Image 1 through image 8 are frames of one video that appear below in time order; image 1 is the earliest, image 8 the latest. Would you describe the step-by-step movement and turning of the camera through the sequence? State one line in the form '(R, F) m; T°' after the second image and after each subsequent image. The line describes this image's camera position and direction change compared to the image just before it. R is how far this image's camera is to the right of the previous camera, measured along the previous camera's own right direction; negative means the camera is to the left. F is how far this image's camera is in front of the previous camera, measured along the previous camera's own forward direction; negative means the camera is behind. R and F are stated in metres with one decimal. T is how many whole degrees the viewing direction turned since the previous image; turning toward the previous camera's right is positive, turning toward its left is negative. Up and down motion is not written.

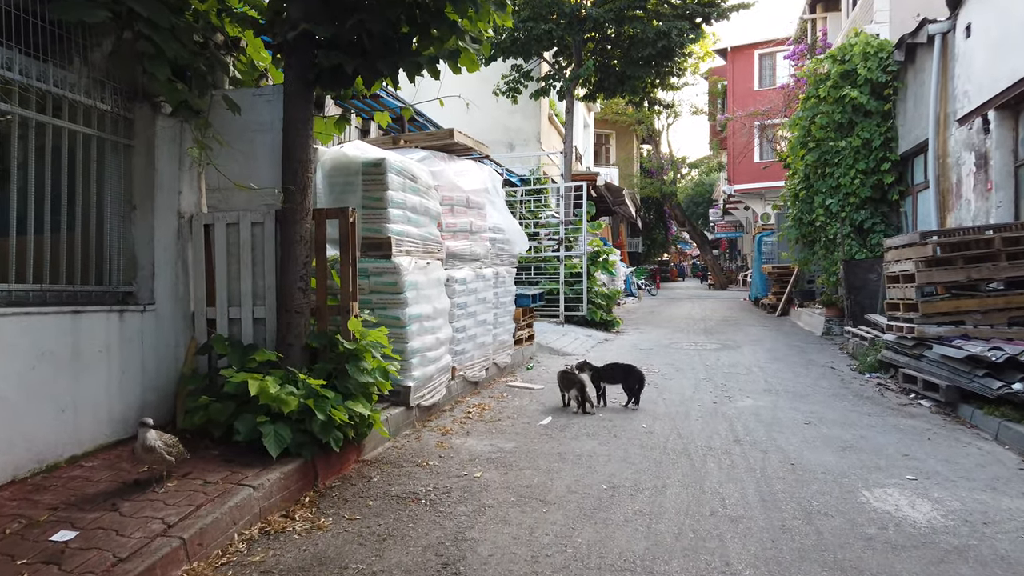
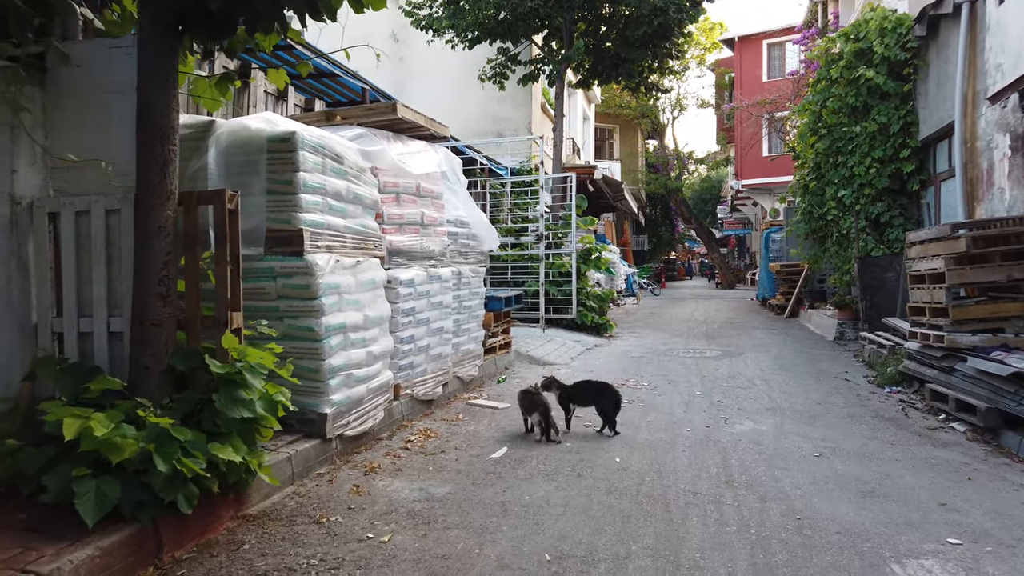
(+0.4, +1.0) m; -1°
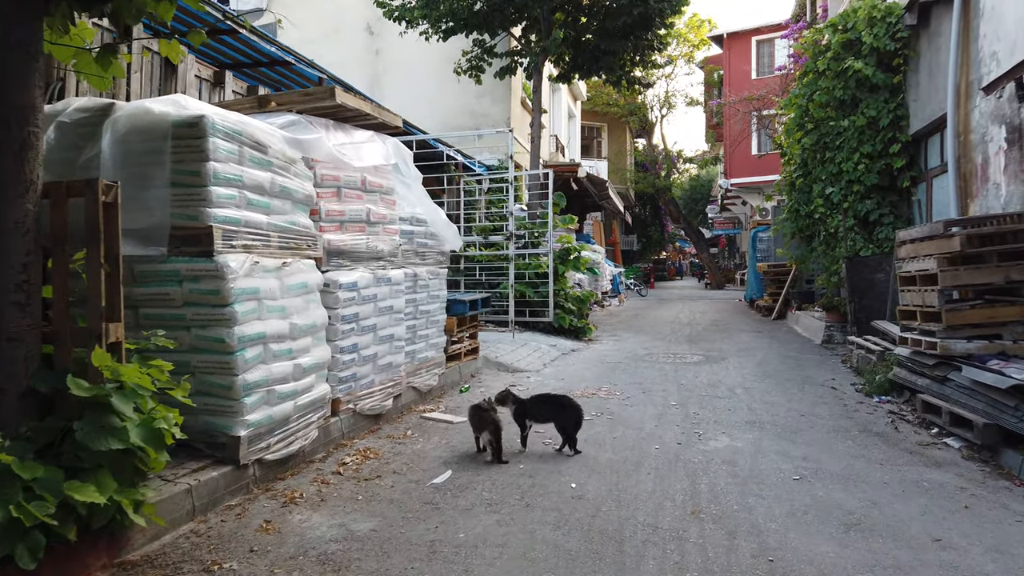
(+0.3, +0.5) m; +1°
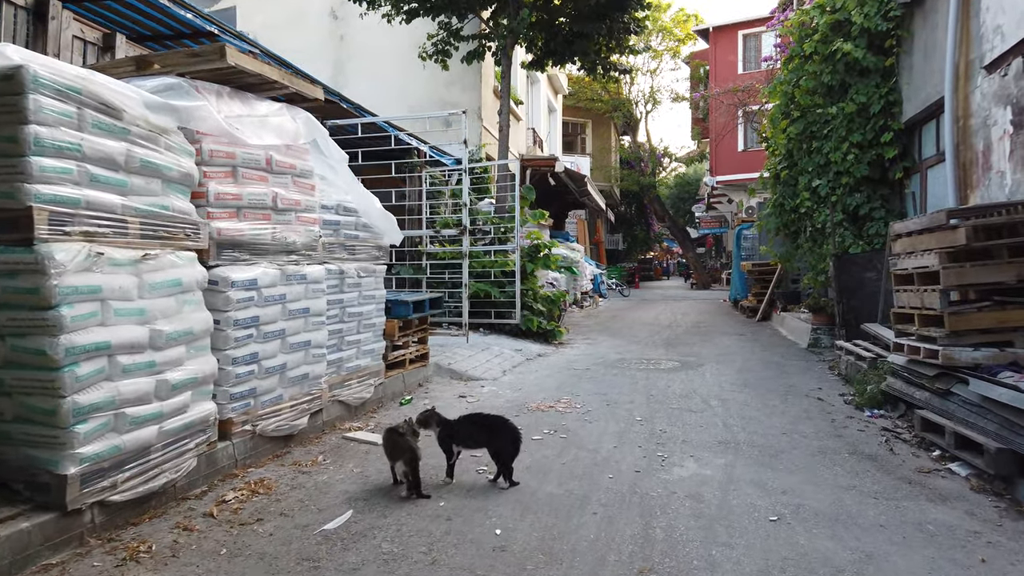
(+0.4, +0.8) m; +1°
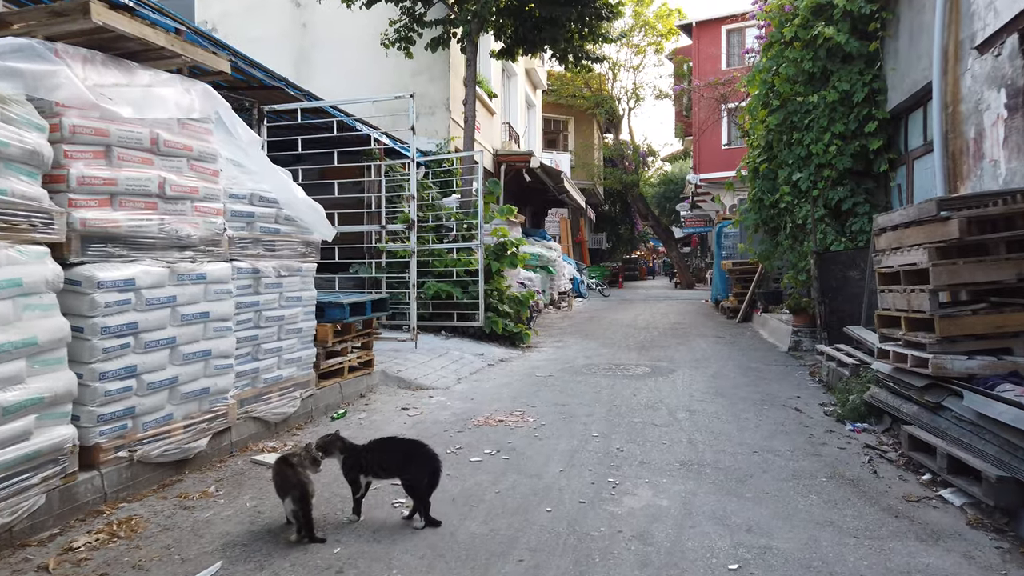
(+0.3, +0.6) m; +1°
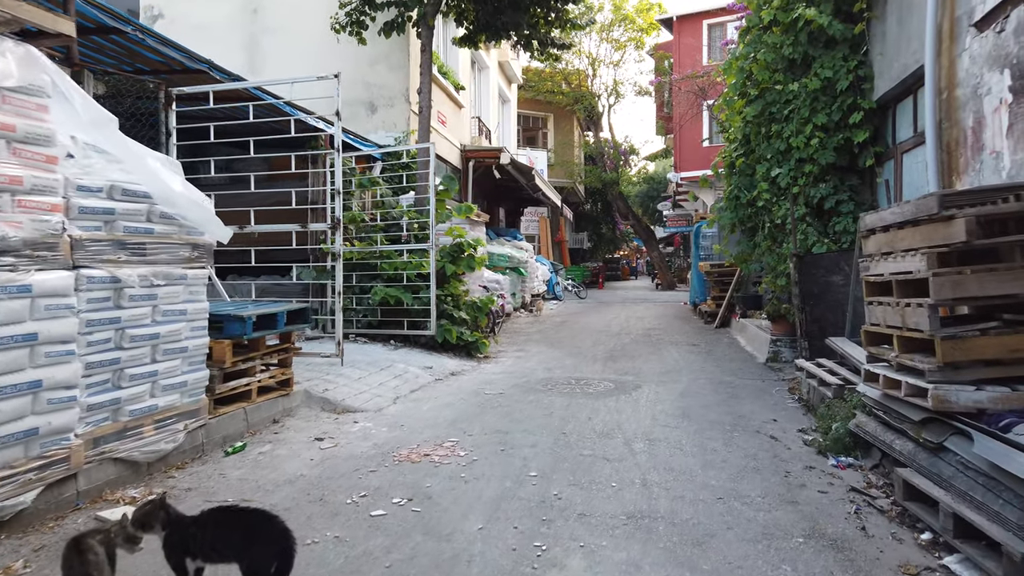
(+0.4, +0.8) m; +1°
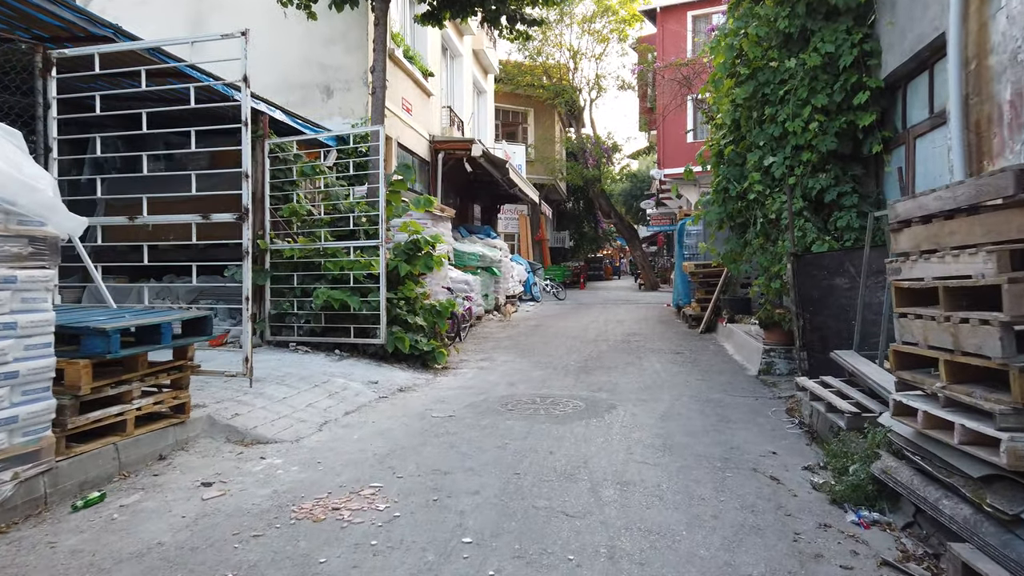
(+0.3, +1.0) m; +1°
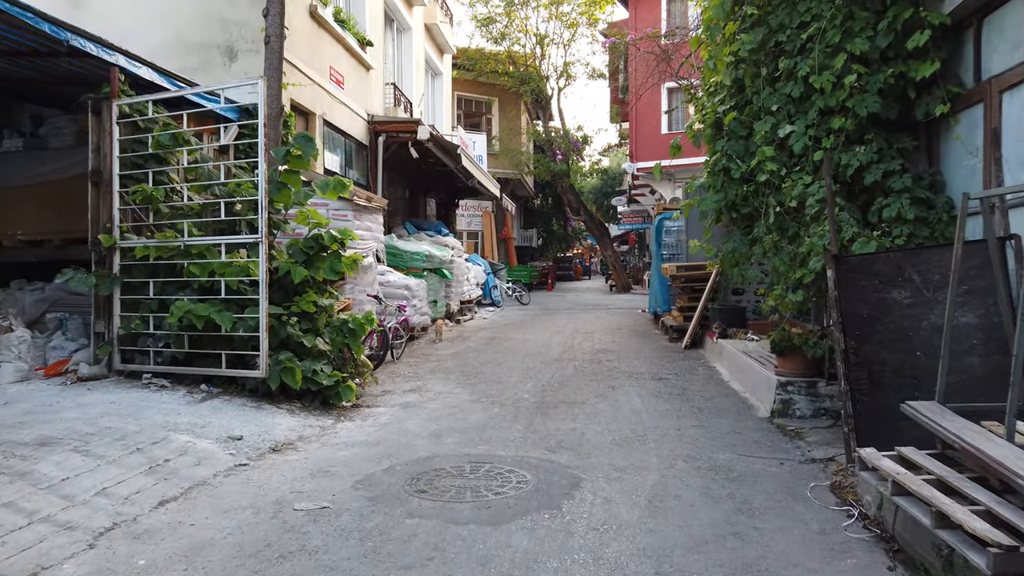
(+0.3, +2.0) m; +2°
